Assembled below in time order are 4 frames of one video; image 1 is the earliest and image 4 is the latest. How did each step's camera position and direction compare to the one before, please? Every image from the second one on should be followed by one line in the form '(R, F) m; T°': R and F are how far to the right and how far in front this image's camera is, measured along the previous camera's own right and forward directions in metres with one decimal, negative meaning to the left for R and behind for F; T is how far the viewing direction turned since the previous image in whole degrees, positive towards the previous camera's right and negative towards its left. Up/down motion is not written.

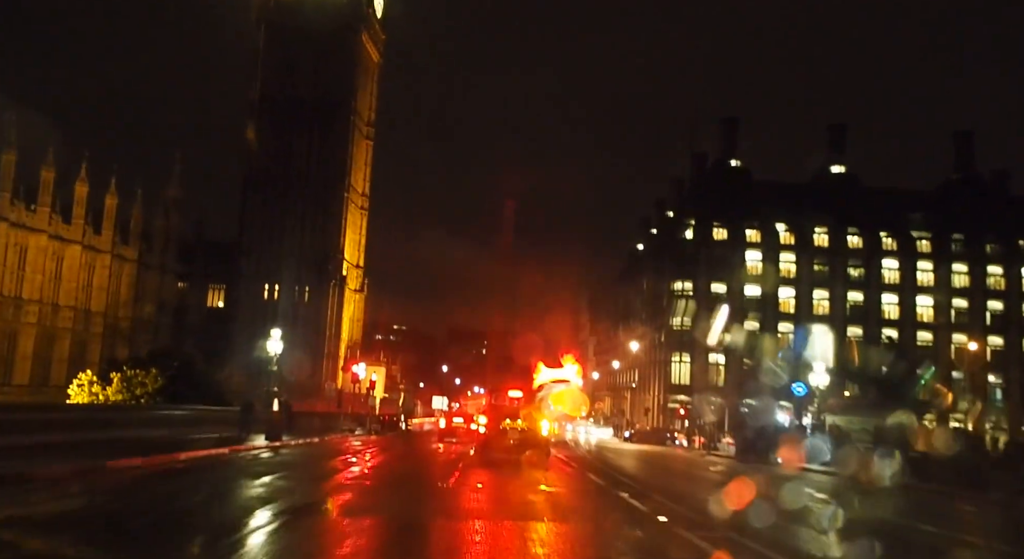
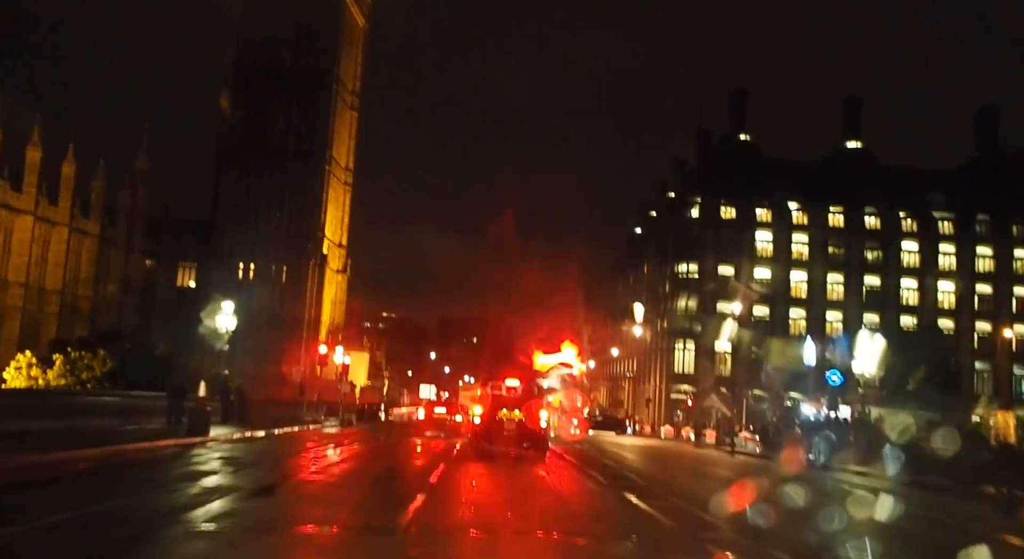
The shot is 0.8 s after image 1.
(-0.1, +6.5) m; 0°
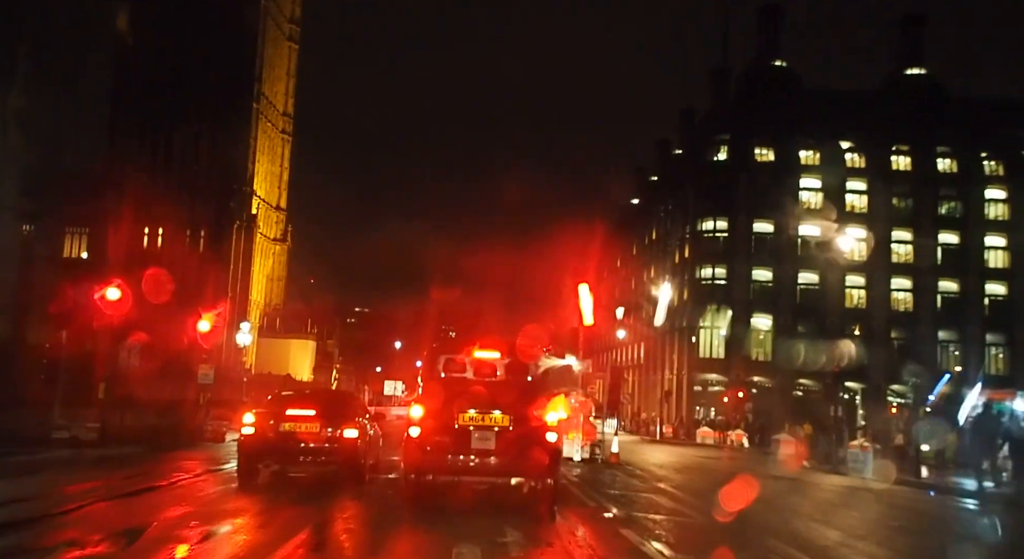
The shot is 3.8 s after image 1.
(0.0, +19.4) m; +1°
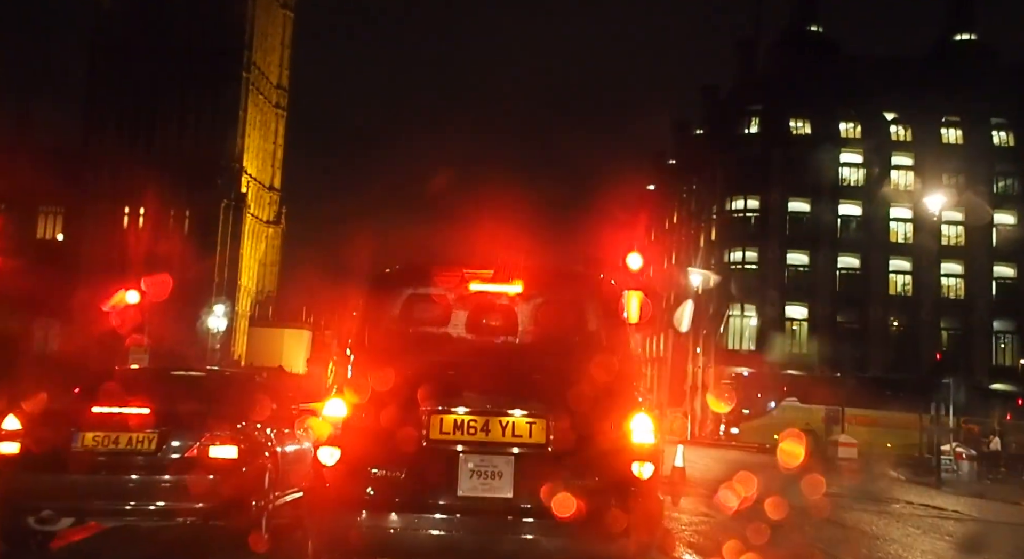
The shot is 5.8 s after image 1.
(-0.1, +6.0) m; 0°
